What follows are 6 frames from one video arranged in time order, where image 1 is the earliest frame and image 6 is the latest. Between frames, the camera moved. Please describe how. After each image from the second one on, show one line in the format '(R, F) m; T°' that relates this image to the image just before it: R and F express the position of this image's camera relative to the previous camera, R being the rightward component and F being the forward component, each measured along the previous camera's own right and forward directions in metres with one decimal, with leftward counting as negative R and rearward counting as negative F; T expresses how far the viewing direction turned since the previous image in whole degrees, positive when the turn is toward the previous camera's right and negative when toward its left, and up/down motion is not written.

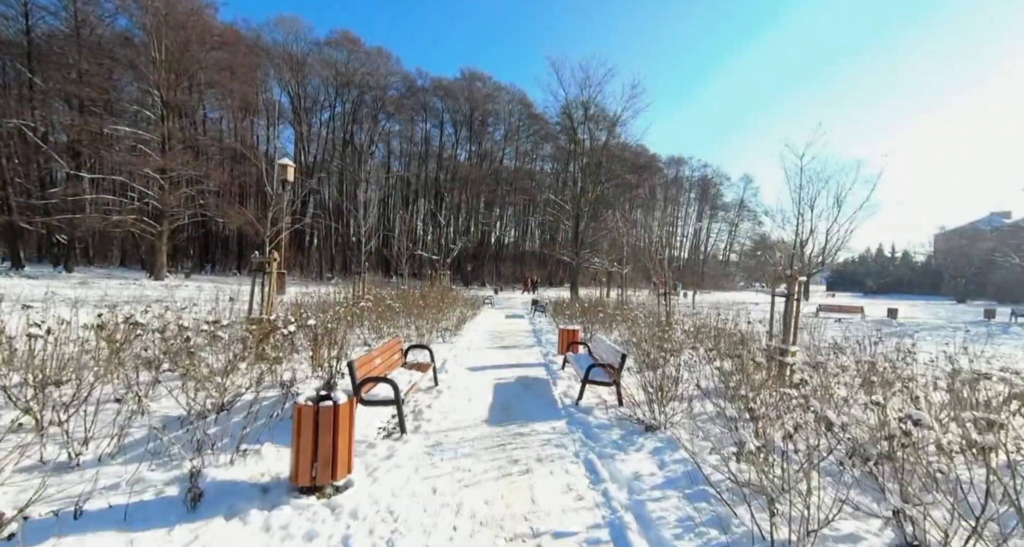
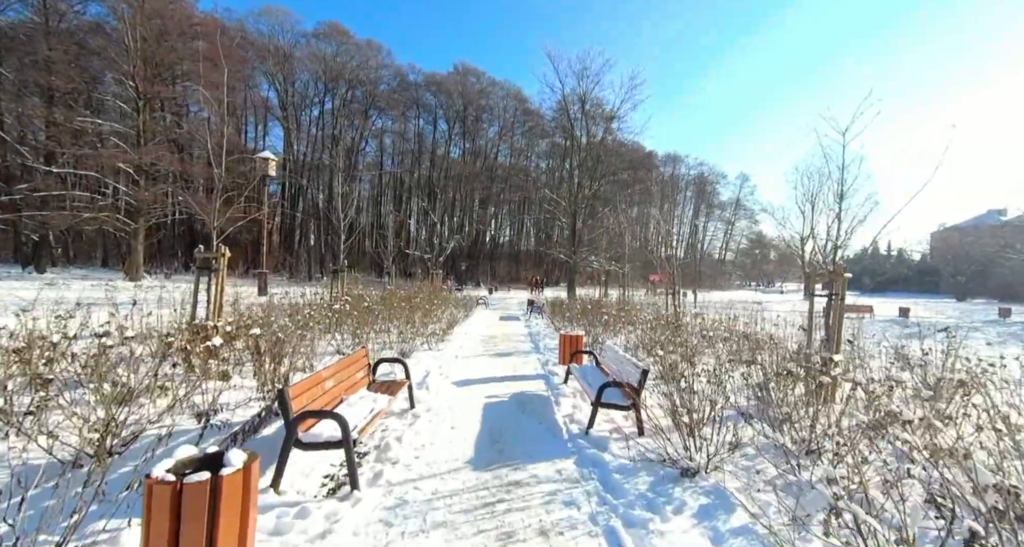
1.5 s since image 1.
(0.0, +0.9) m; +1°
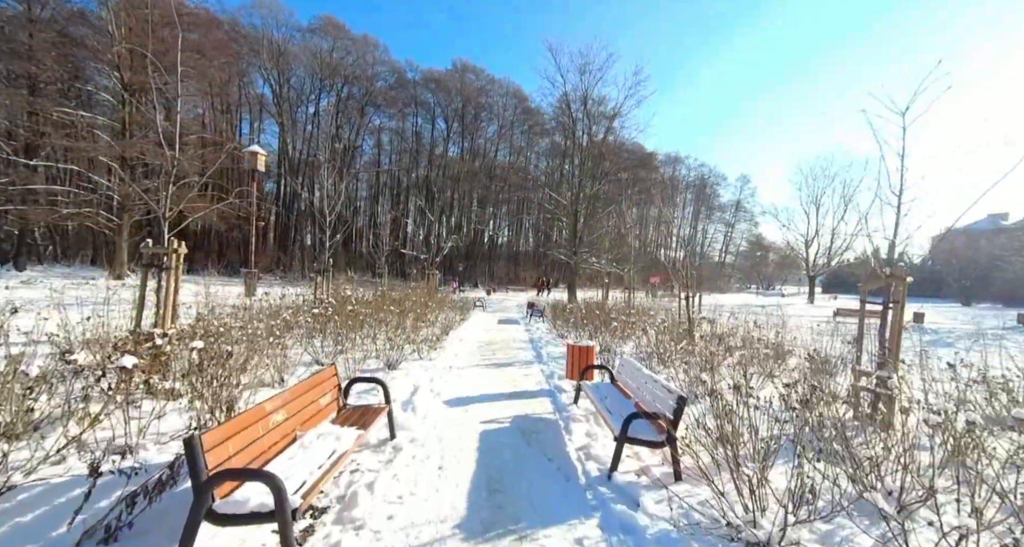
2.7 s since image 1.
(0.0, +0.7) m; 0°
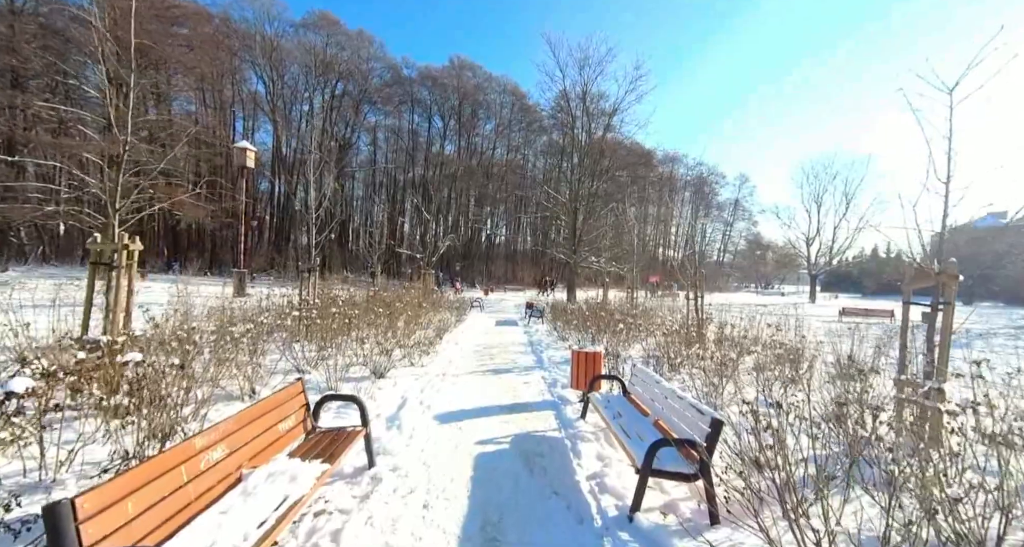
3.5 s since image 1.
(0.0, +0.5) m; 0°
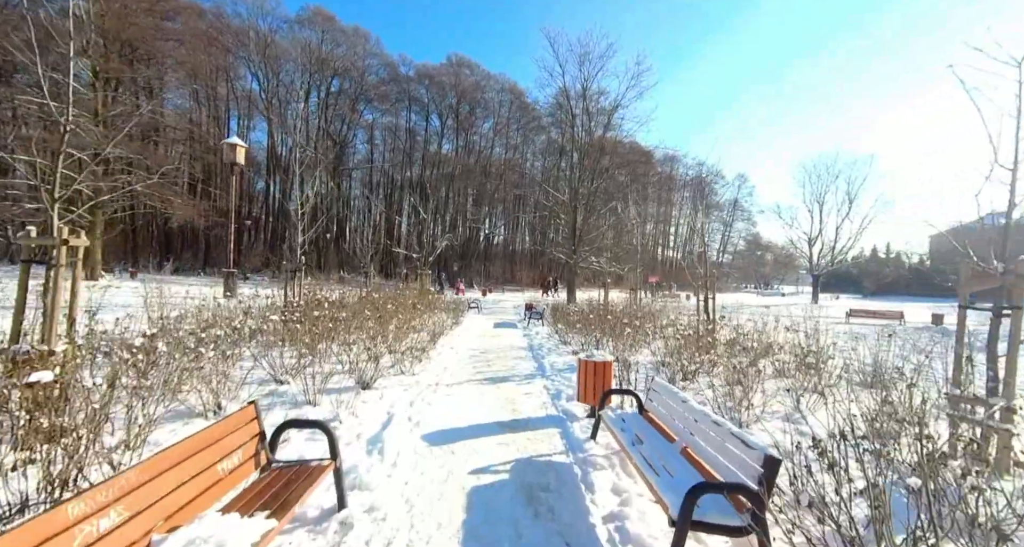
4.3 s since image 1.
(0.0, +0.5) m; 0°
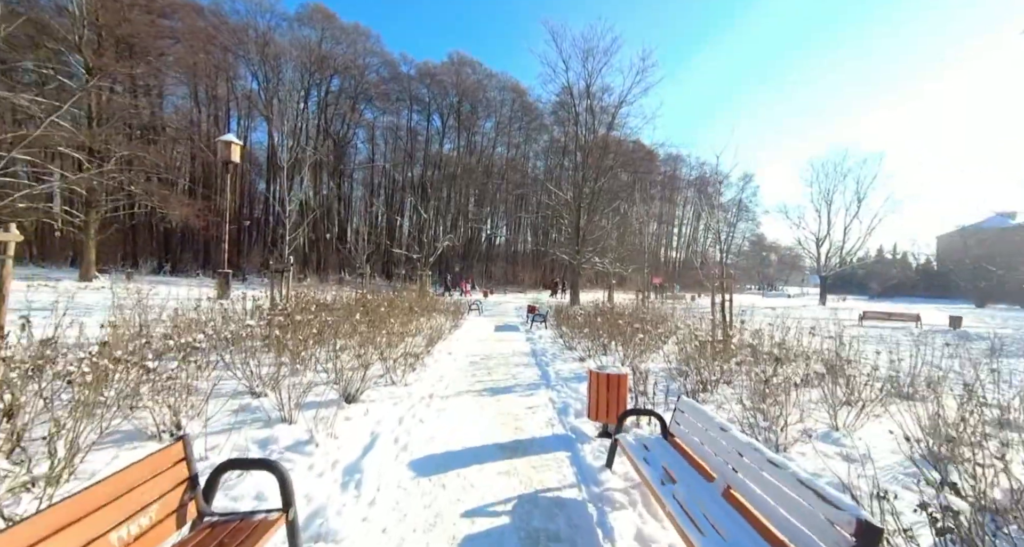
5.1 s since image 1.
(0.0, +0.5) m; 0°
